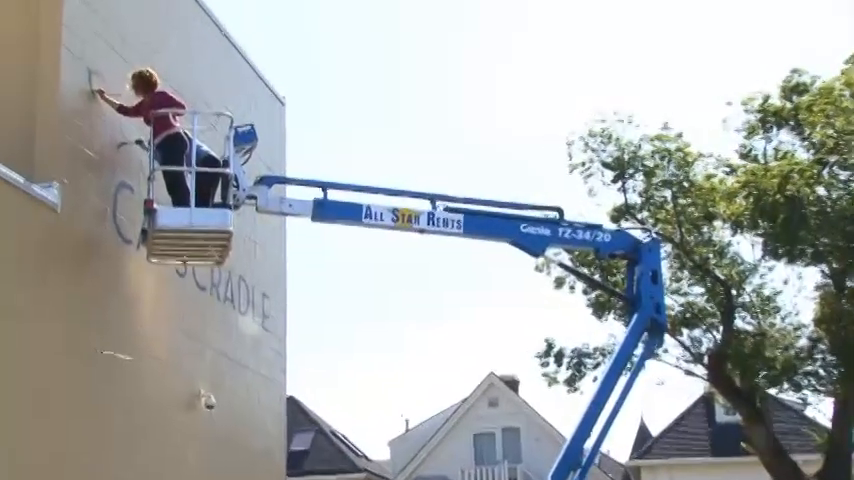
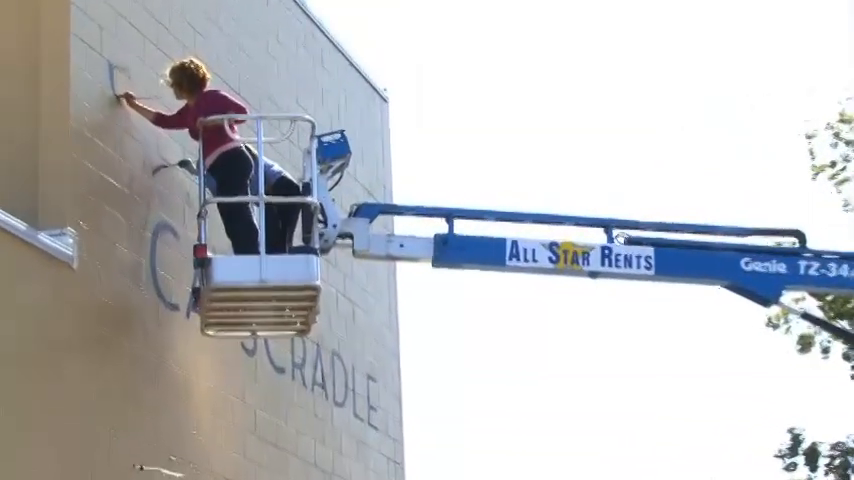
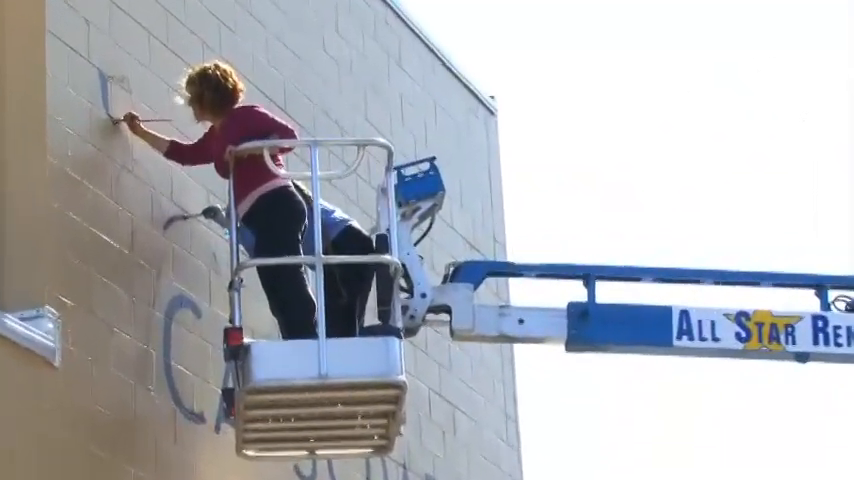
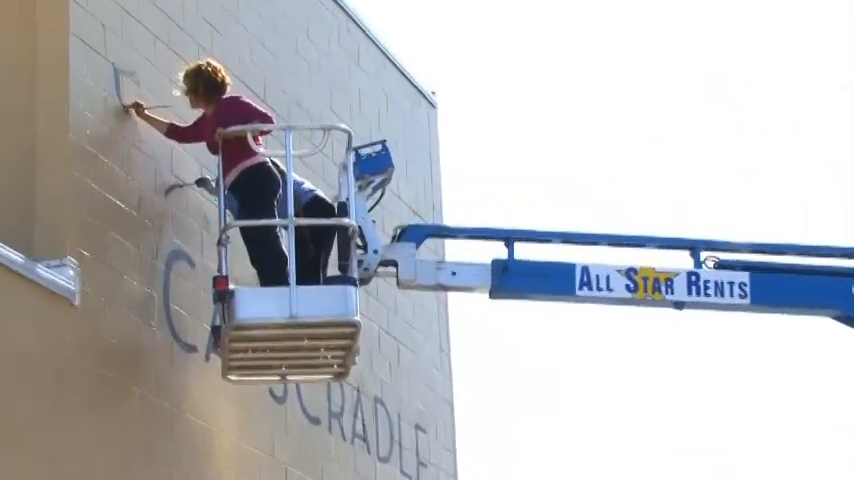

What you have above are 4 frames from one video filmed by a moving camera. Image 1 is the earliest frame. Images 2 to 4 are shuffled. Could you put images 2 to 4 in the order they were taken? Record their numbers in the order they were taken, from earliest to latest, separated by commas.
2, 4, 3
